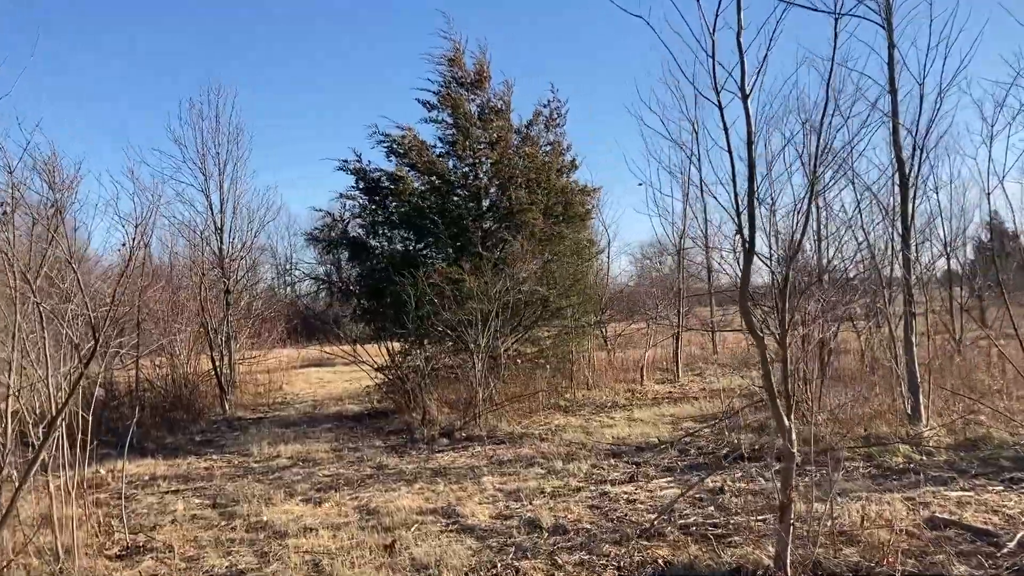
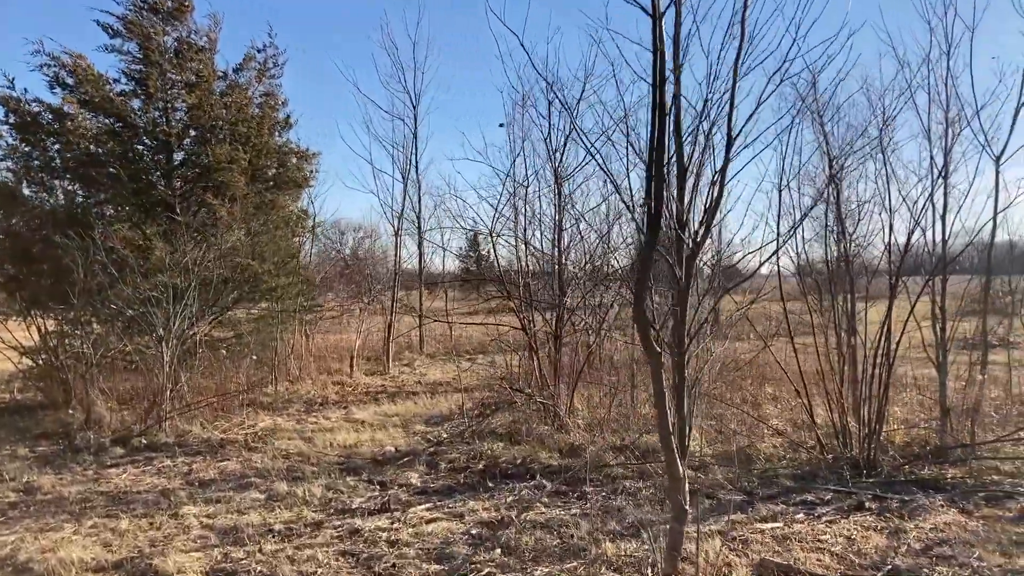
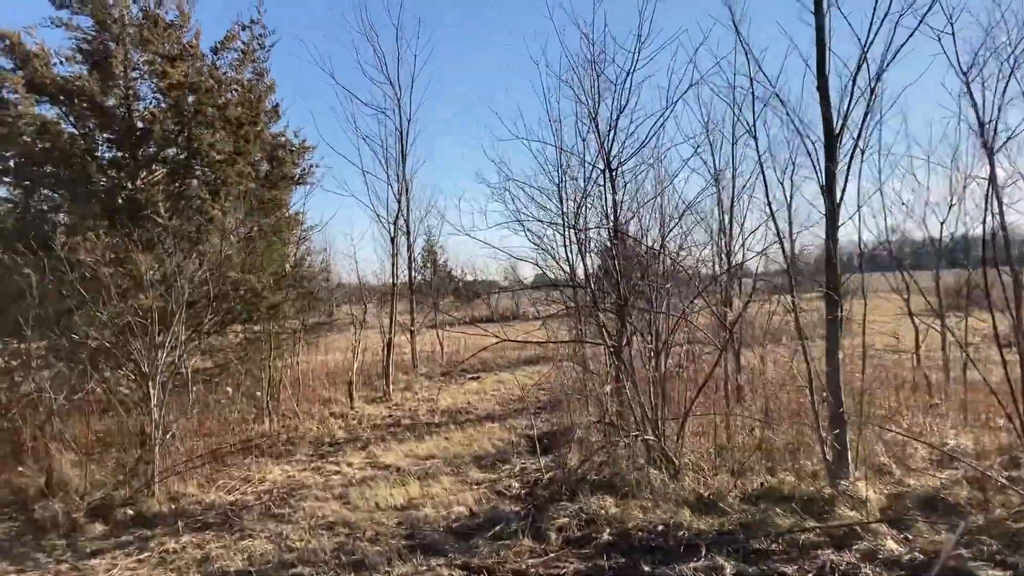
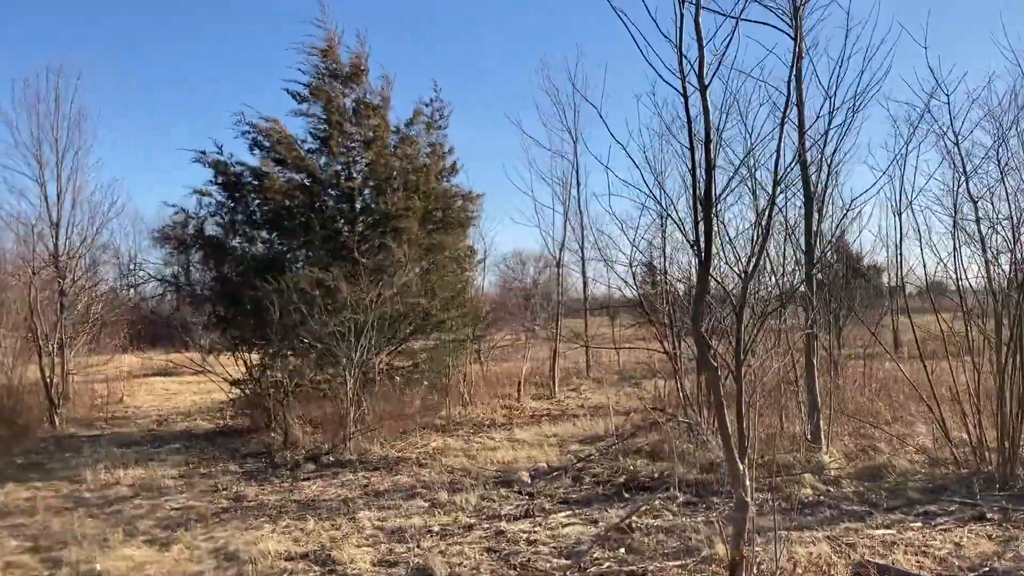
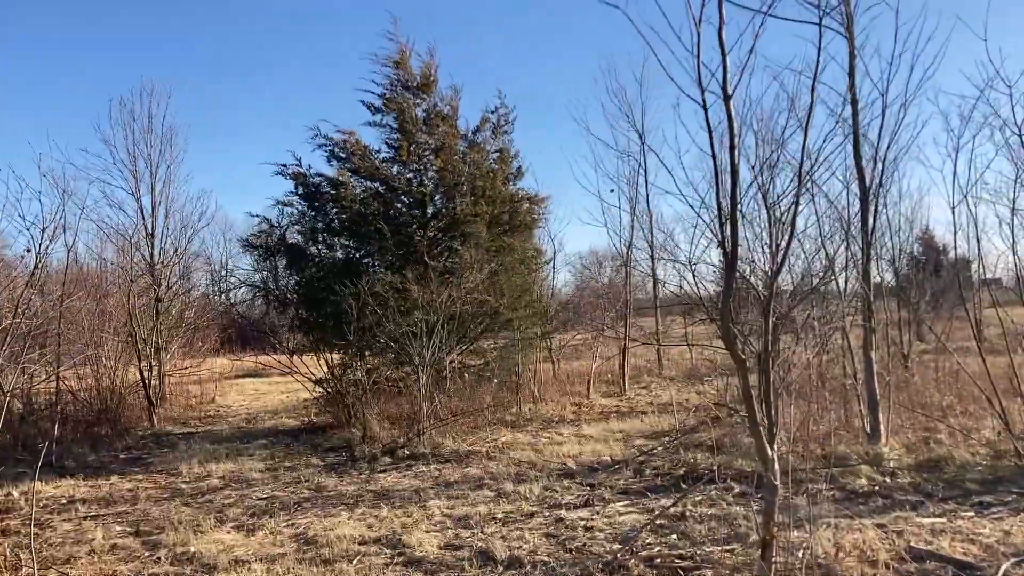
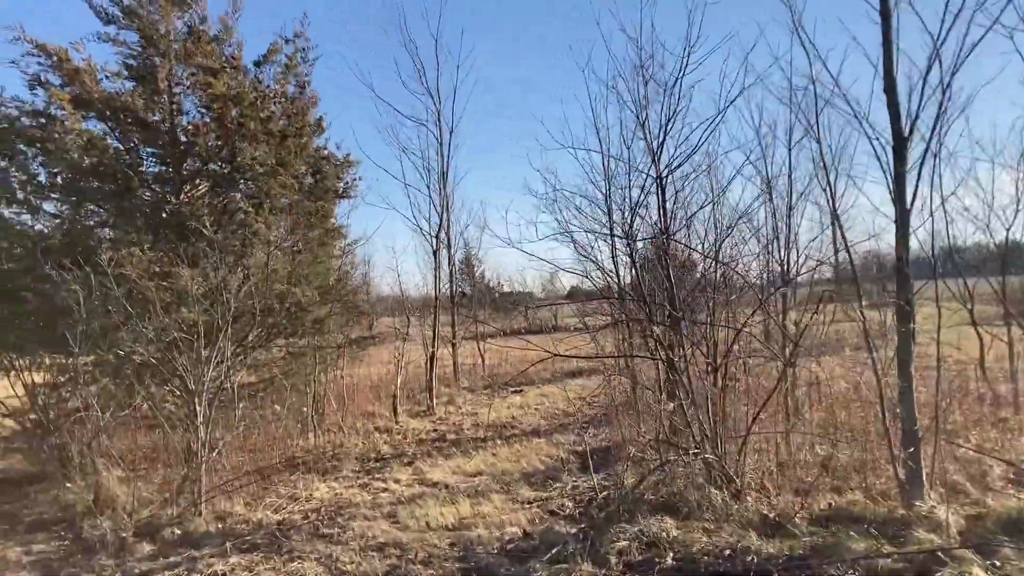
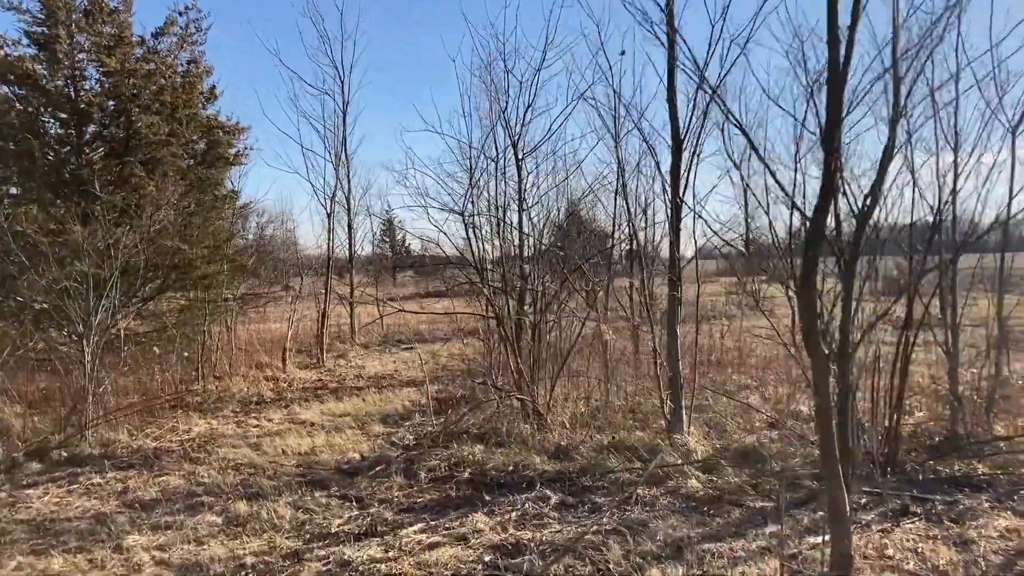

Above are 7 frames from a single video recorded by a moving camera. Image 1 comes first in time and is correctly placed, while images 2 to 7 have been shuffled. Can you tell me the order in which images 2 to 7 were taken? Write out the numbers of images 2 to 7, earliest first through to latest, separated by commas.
5, 4, 2, 7, 3, 6
